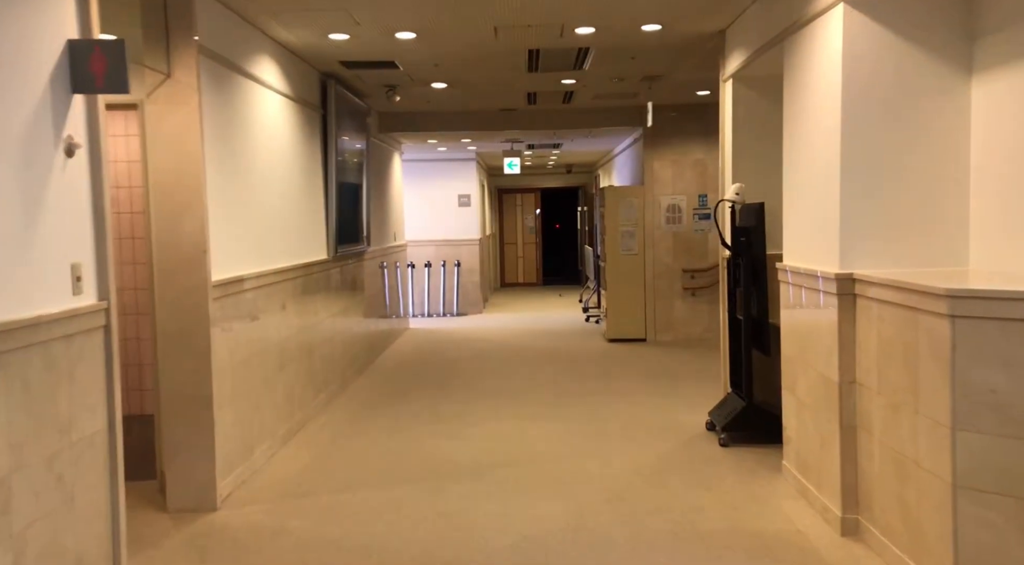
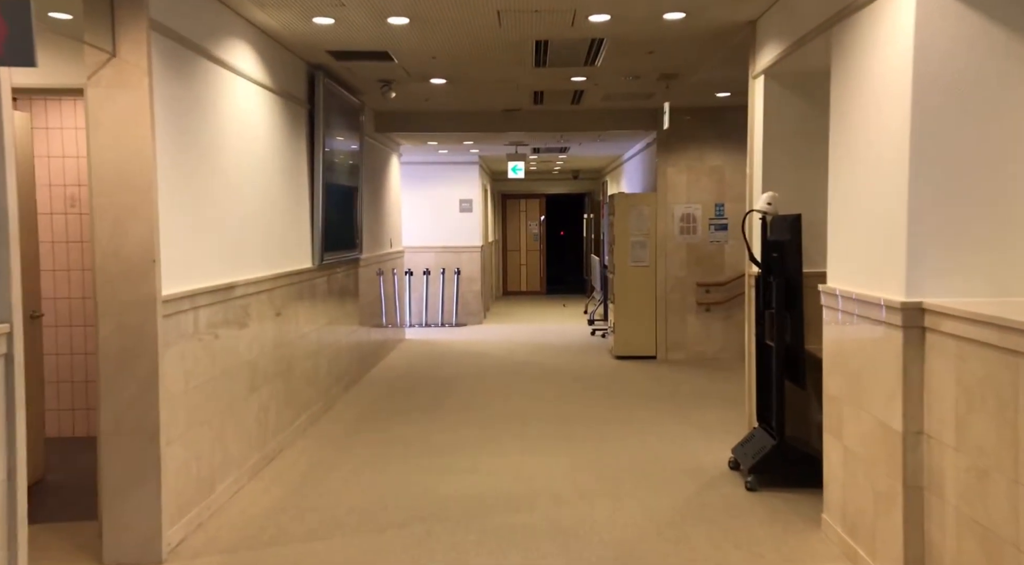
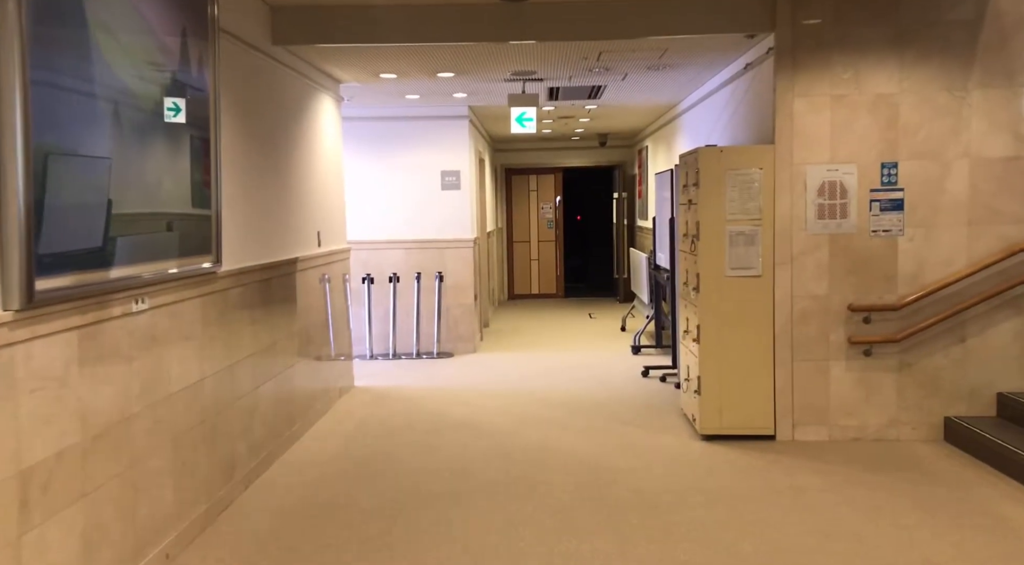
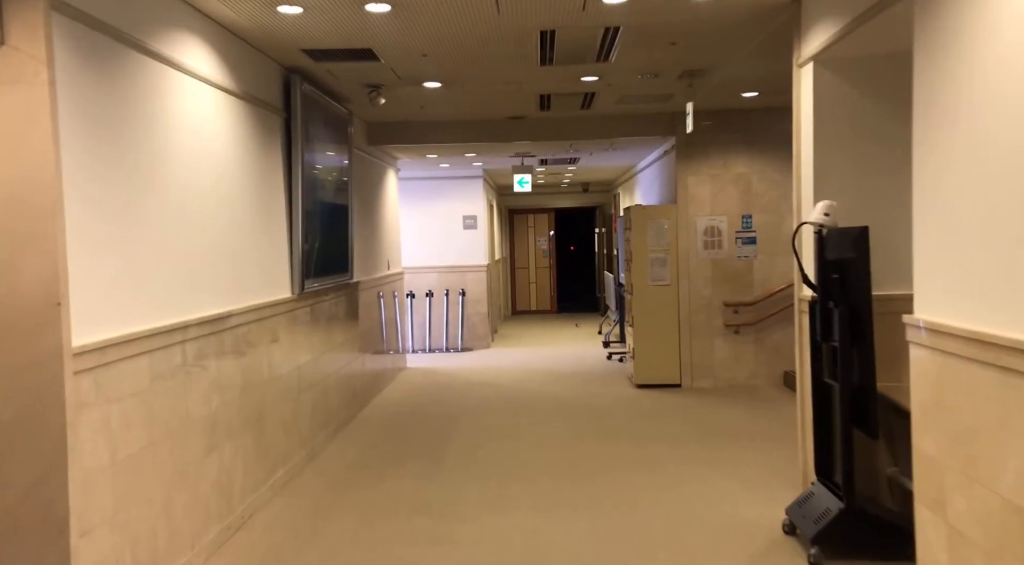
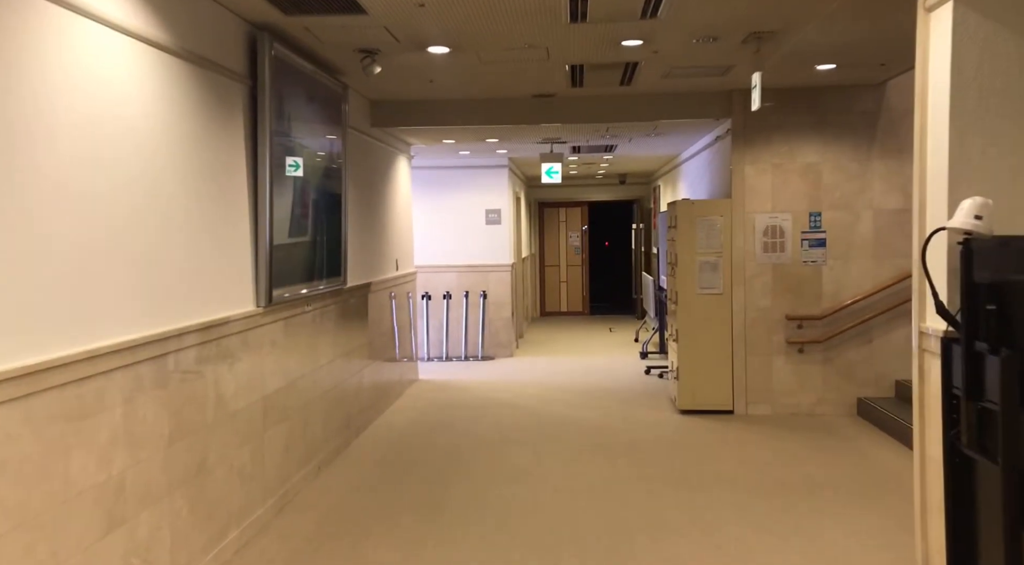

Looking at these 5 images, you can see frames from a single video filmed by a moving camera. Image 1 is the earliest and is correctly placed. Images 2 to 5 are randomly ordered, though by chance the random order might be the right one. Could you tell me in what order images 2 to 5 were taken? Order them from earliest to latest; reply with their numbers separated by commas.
2, 4, 5, 3
